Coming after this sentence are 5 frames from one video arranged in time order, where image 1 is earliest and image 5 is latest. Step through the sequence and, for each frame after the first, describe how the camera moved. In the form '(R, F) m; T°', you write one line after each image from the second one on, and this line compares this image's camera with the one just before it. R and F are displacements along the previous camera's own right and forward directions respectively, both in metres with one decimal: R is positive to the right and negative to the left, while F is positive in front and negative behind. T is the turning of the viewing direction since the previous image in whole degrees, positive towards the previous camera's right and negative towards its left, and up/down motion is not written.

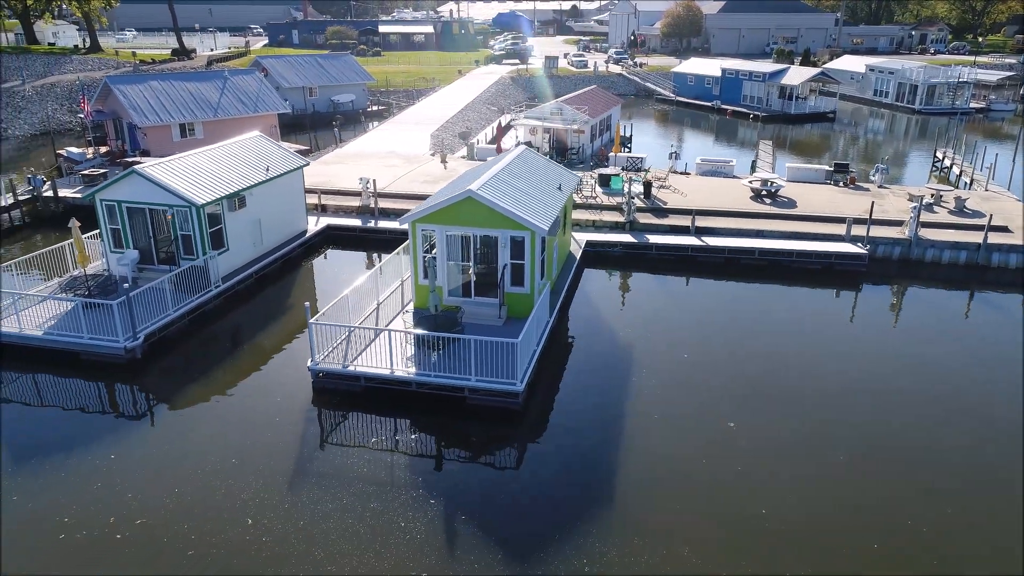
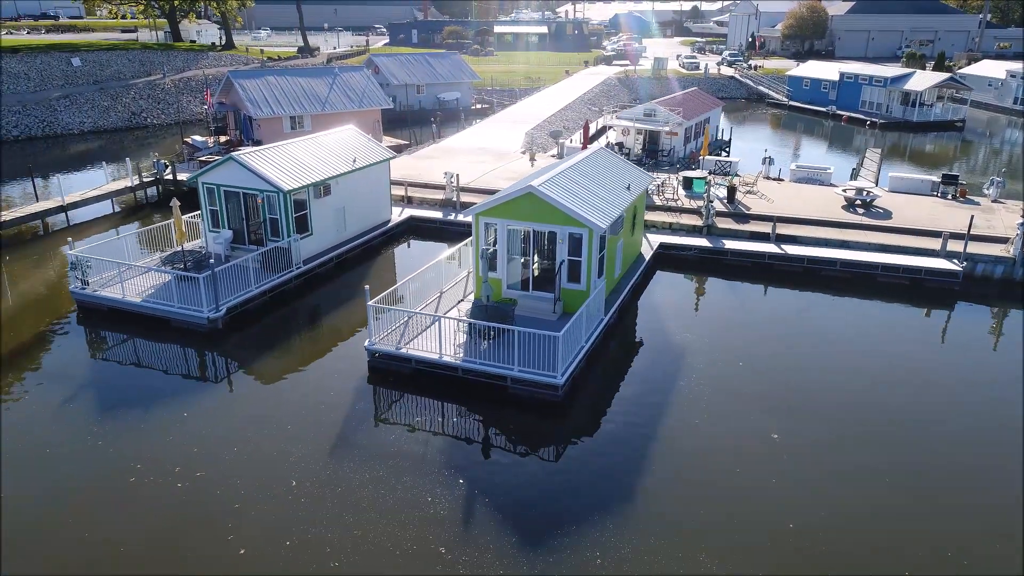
(+1.1, -0.2) m; -9°
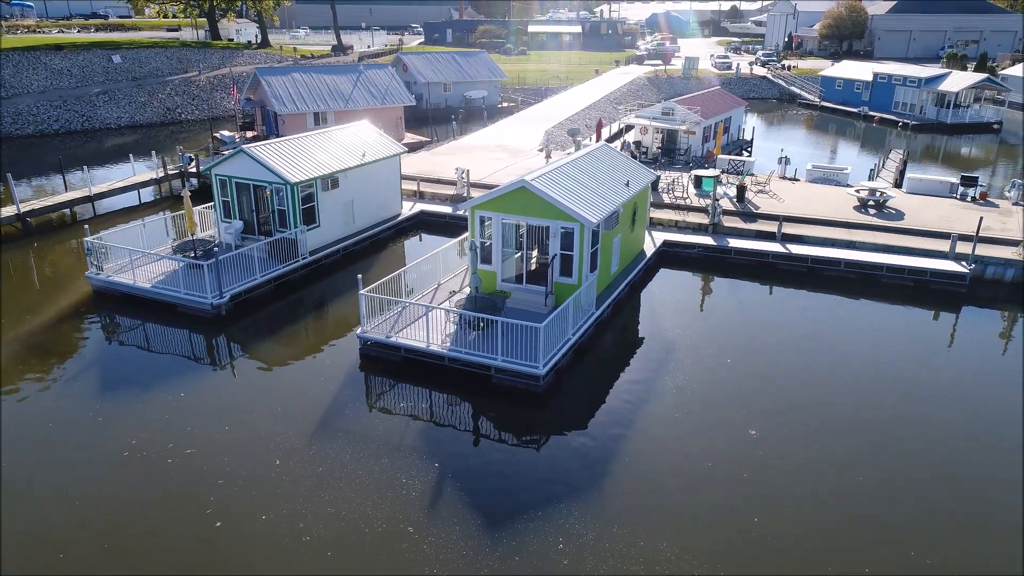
(+1.0, -0.2) m; -3°
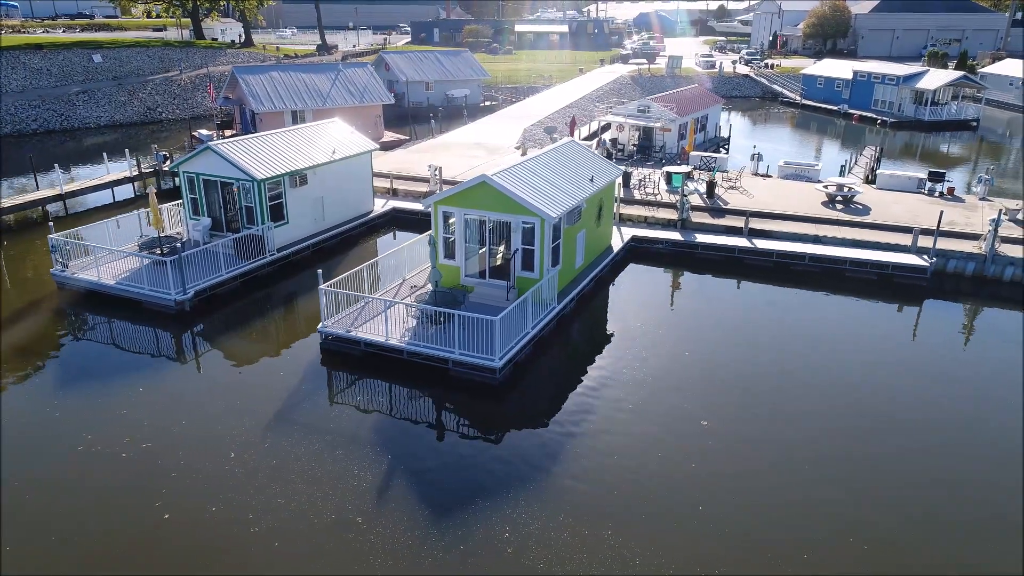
(+0.7, -0.1) m; +1°
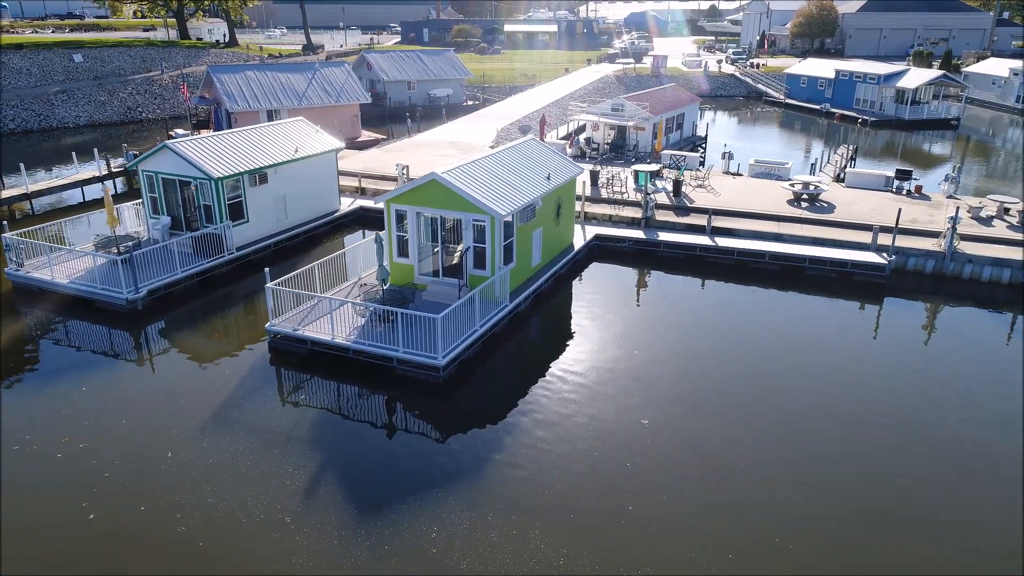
(+1.0, +0.1) m; 0°
